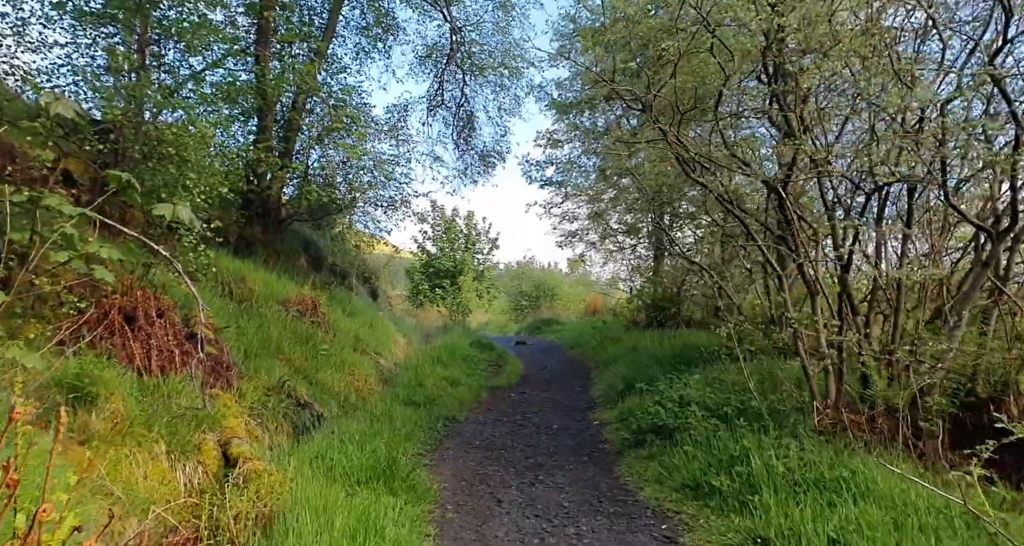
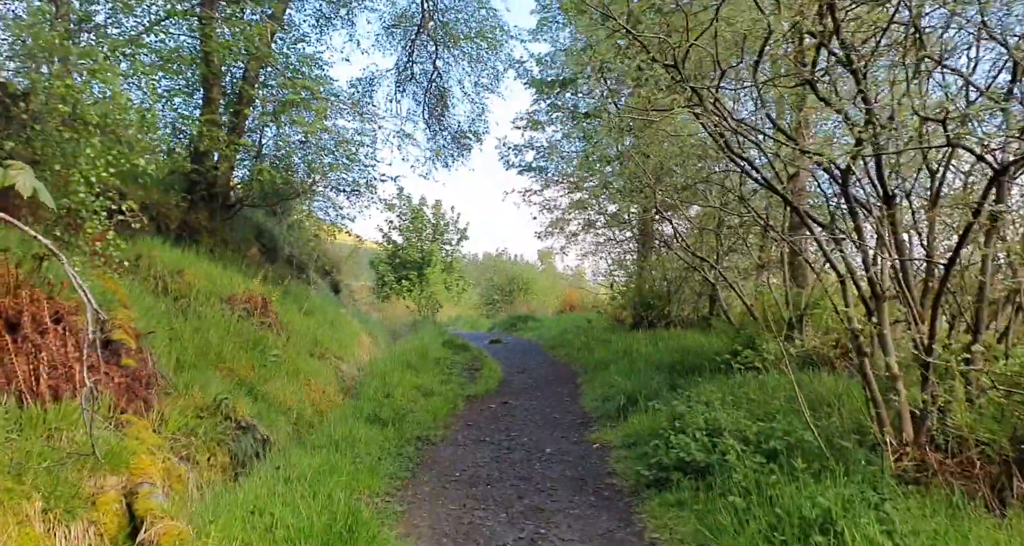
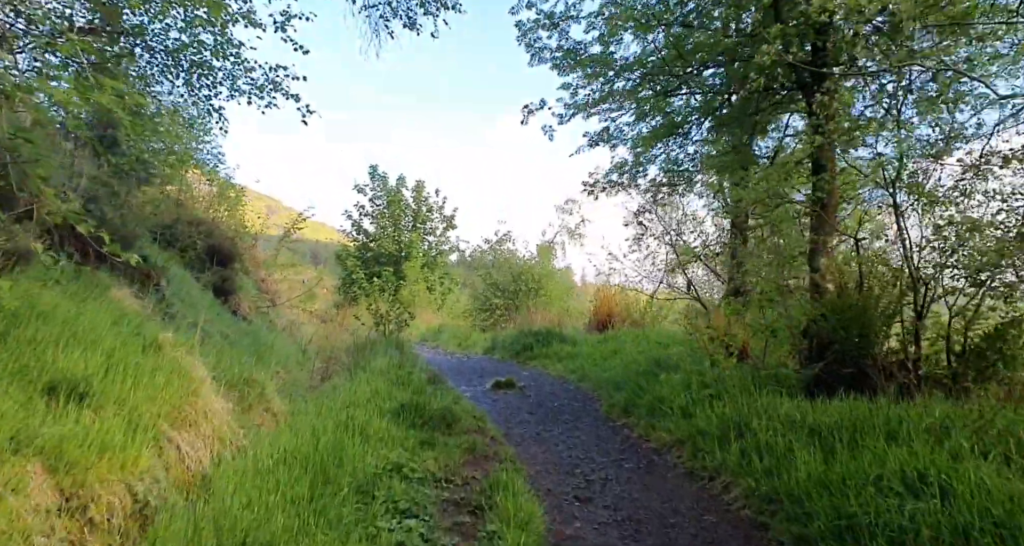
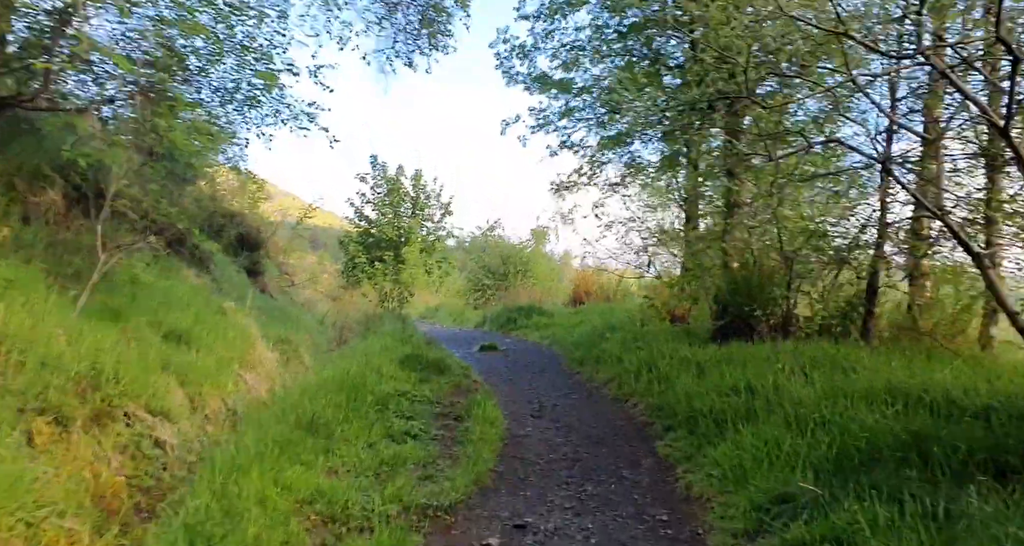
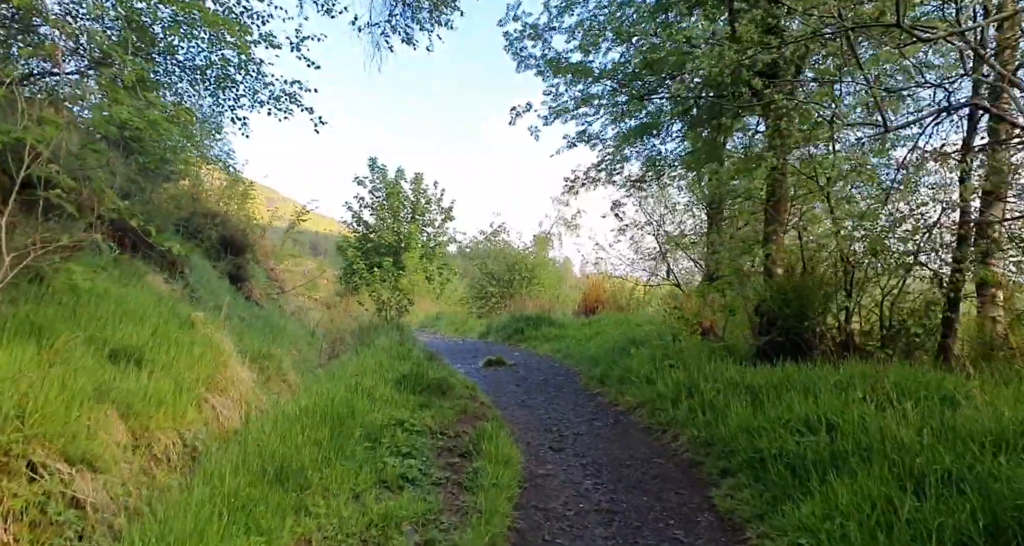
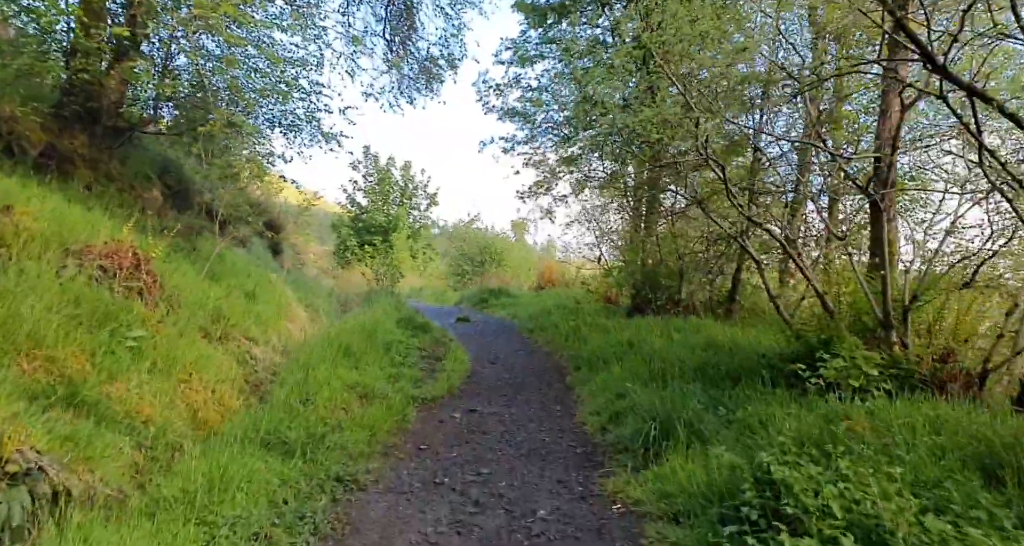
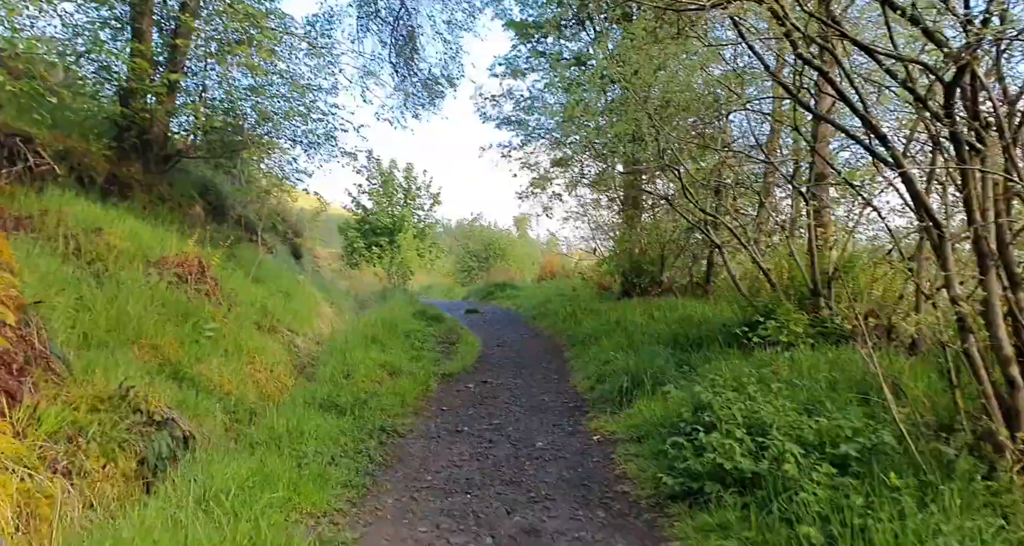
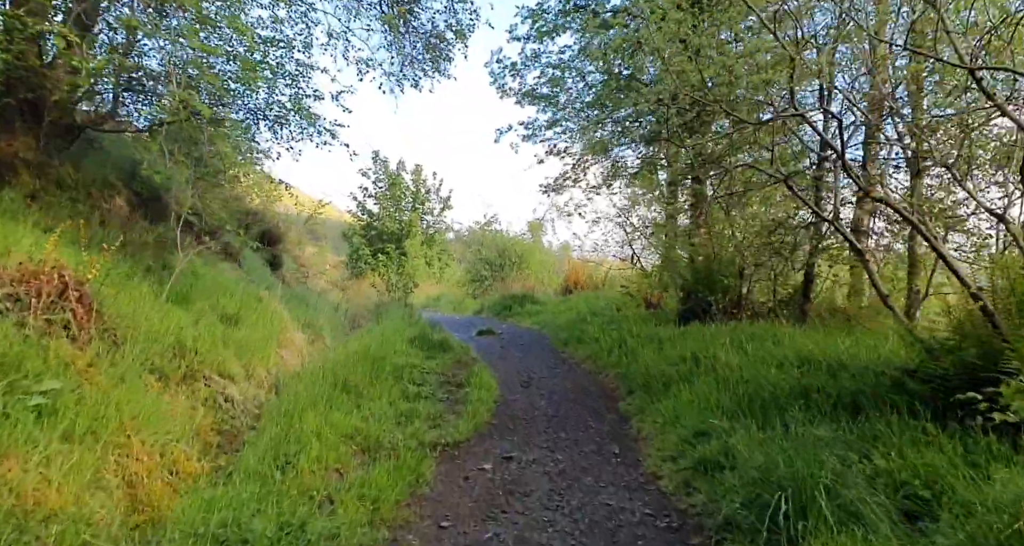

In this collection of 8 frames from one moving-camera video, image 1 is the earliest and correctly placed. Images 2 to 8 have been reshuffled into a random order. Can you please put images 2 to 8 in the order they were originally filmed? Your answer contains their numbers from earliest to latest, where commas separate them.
2, 7, 6, 8, 4, 5, 3
